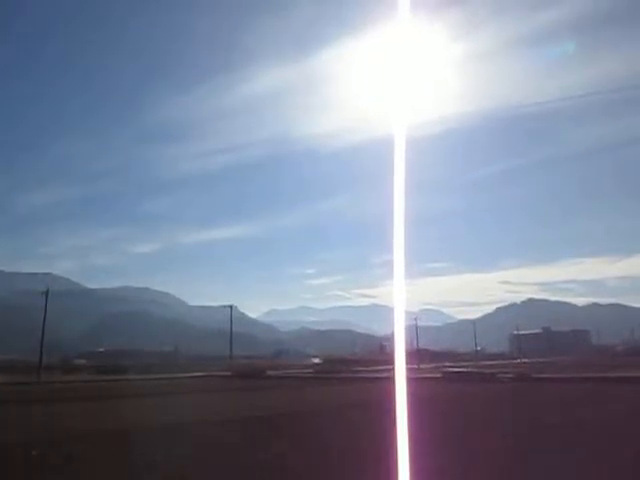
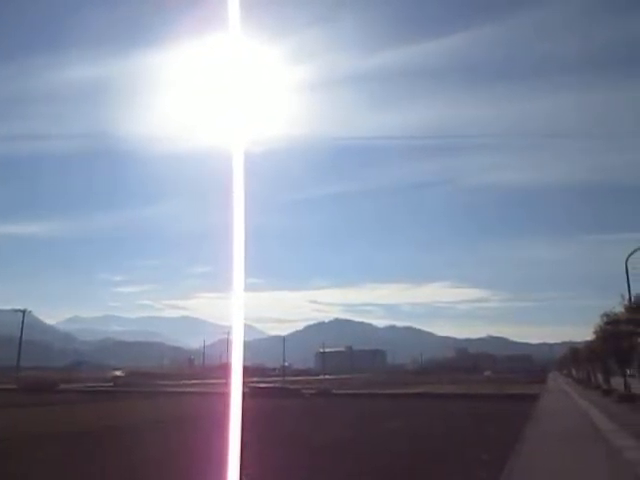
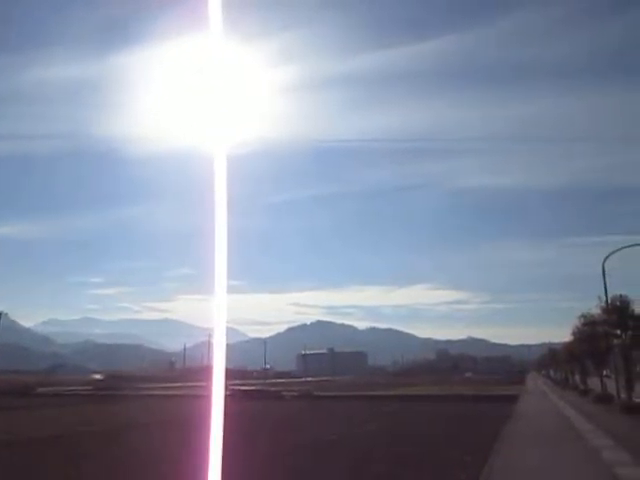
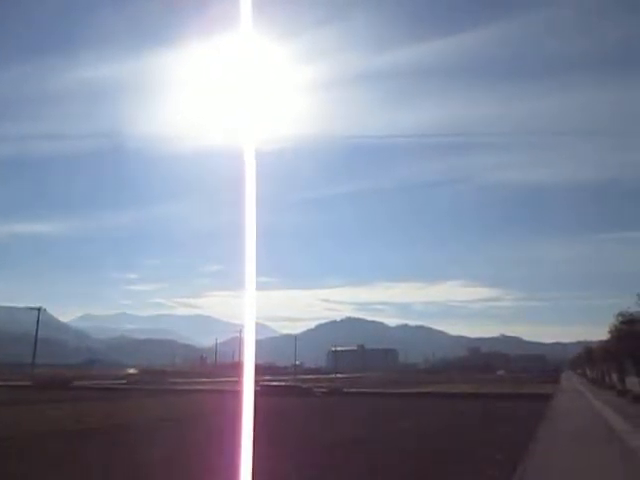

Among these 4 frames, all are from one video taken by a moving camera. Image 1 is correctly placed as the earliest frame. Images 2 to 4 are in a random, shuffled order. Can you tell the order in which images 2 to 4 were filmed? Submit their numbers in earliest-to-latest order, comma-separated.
4, 2, 3
